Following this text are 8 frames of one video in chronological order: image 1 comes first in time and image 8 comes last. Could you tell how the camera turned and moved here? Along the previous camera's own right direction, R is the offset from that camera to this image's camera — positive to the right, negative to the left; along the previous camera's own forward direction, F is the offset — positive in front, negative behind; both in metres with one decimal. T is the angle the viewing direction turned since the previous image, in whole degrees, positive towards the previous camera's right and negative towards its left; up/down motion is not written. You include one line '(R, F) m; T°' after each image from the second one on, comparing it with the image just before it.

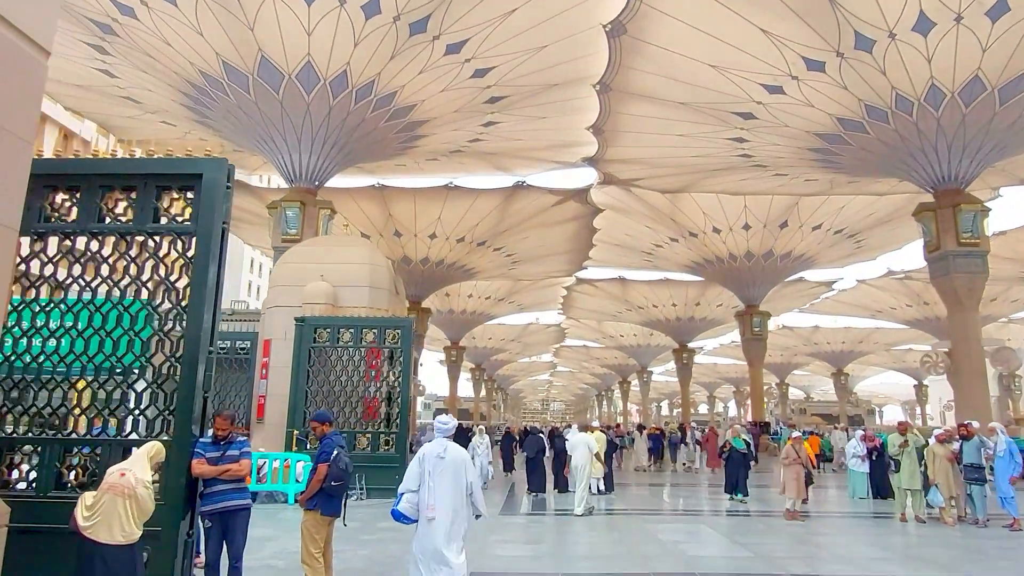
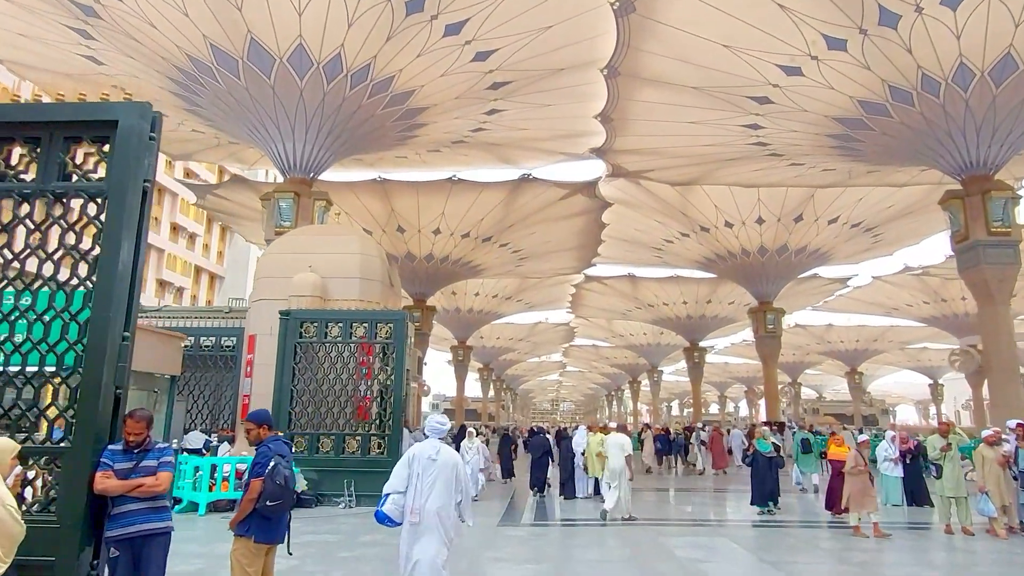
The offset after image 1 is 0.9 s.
(+0.1, +0.6) m; -1°
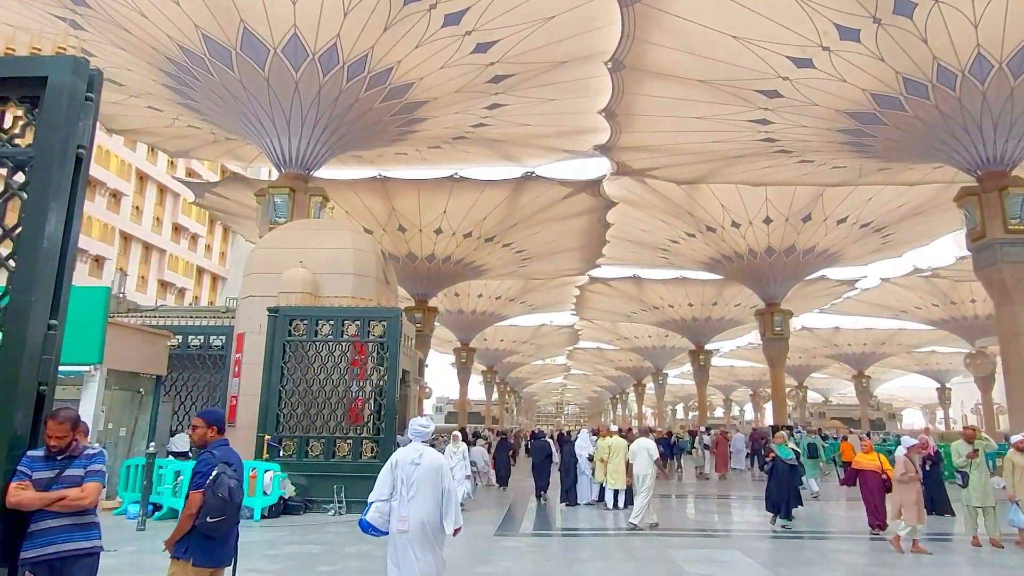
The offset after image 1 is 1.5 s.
(+0.1, +0.4) m; 0°
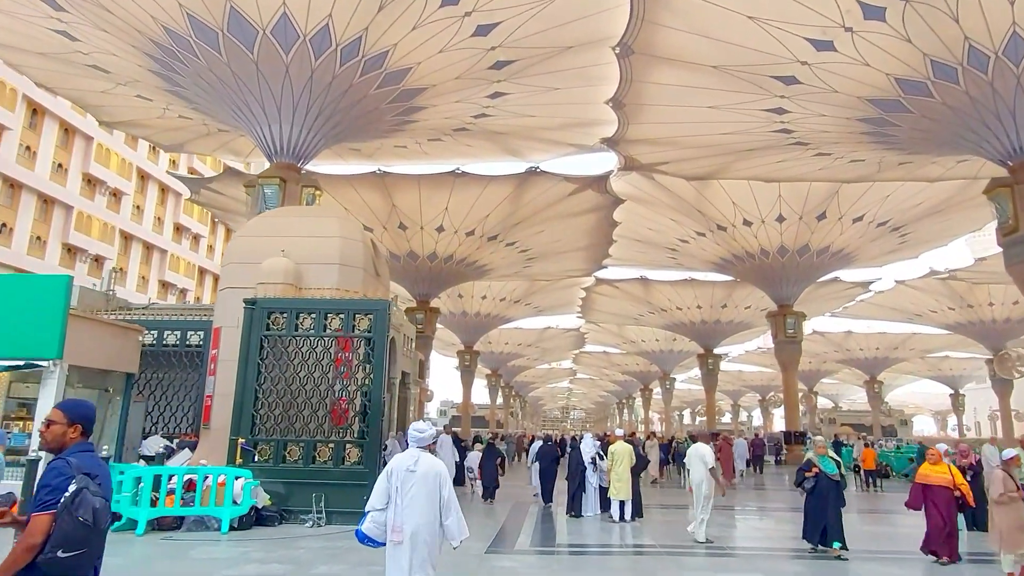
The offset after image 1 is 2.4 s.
(+0.1, +0.7) m; -1°
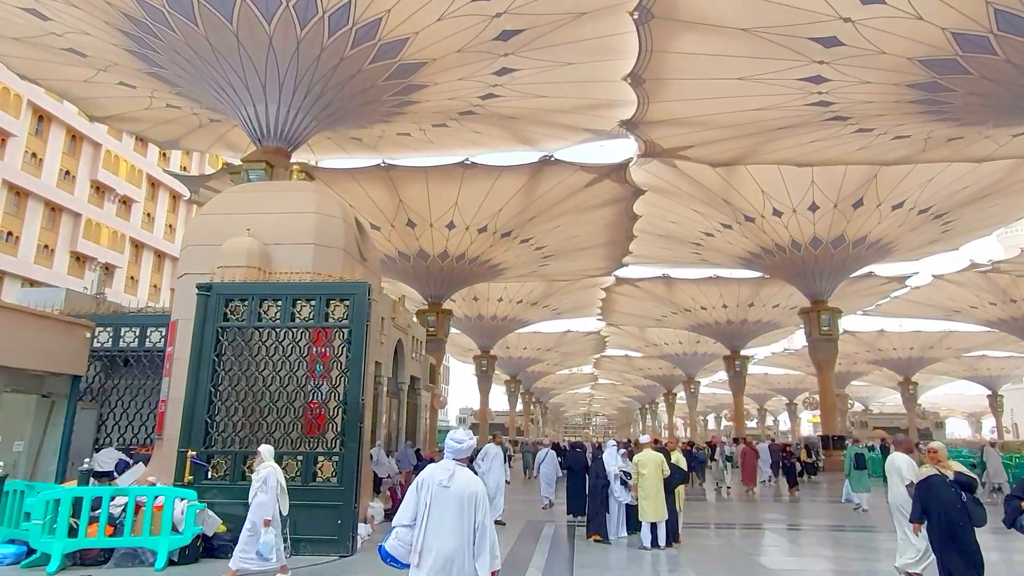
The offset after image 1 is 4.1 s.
(+0.1, +1.2) m; -2°
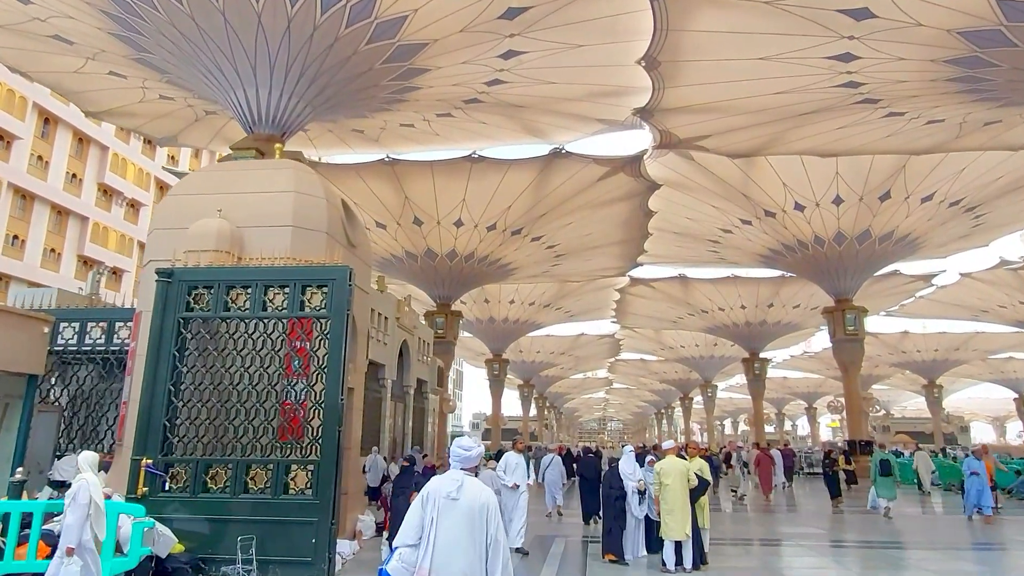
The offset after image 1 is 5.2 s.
(+0.1, +0.8) m; -1°
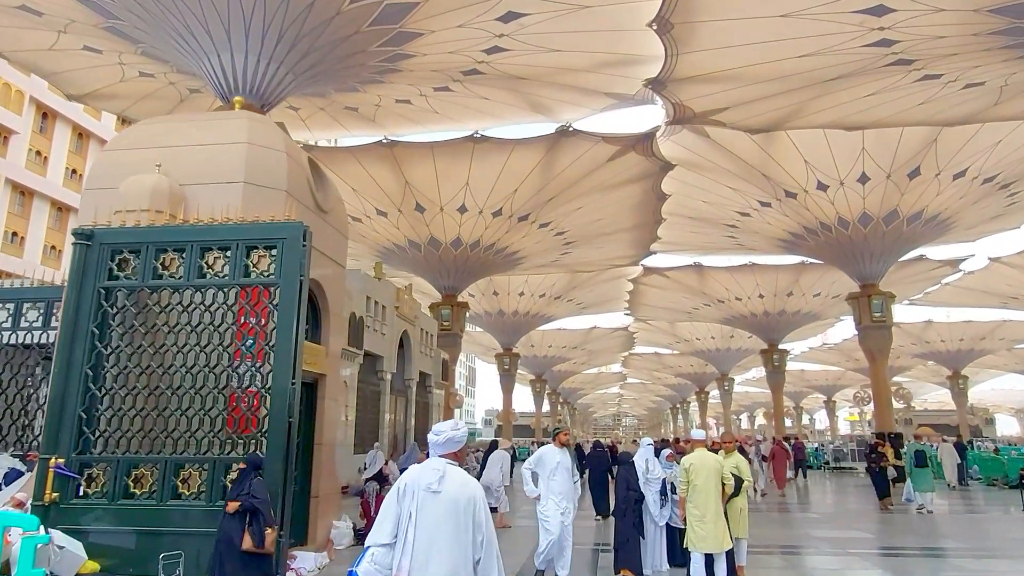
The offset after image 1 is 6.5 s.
(+0.1, +0.9) m; -1°
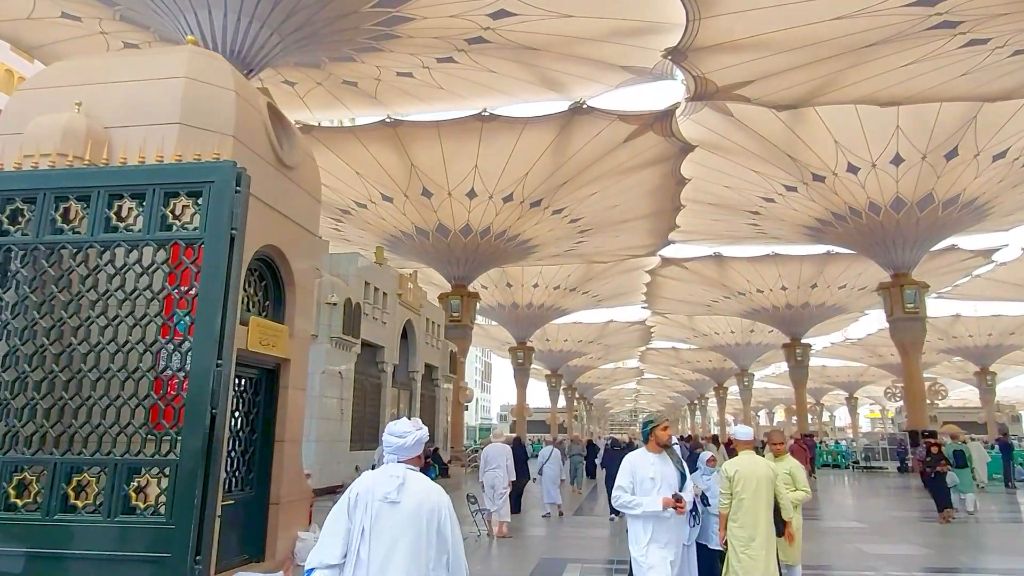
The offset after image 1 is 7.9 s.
(+0.1, +0.9) m; -1°
